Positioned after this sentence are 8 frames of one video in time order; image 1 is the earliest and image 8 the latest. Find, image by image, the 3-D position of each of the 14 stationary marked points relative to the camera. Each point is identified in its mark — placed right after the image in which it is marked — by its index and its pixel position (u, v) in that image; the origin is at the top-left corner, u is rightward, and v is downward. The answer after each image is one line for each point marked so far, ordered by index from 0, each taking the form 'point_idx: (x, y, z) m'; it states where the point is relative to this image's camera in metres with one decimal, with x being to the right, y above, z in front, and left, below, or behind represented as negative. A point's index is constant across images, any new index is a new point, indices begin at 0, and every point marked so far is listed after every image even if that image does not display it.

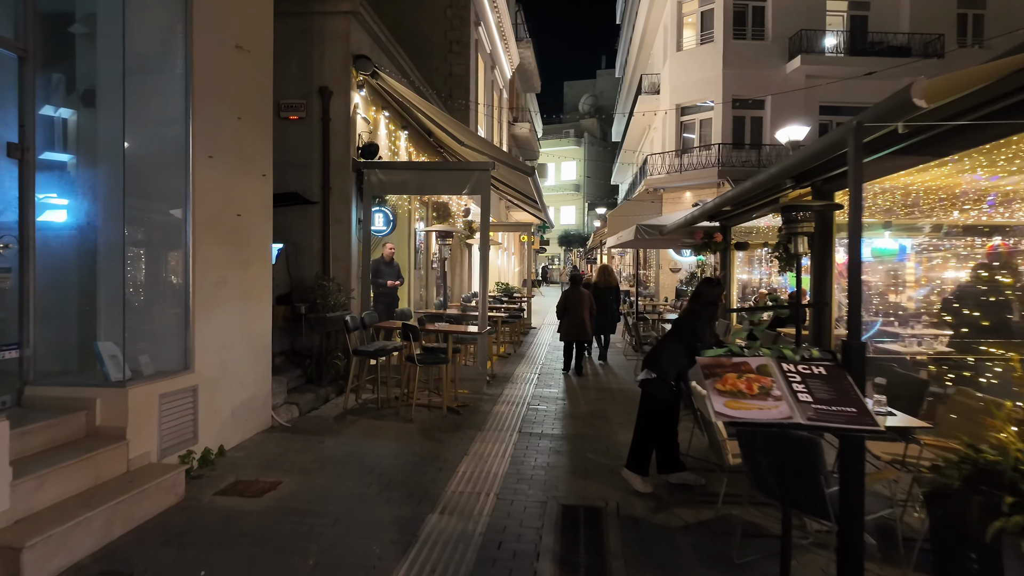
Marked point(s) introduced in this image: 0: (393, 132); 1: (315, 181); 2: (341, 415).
0: (-2.0, +2.6, +10.0) m
1: (-2.8, +1.5, +8.3) m
2: (-1.9, -1.4, +6.6) m
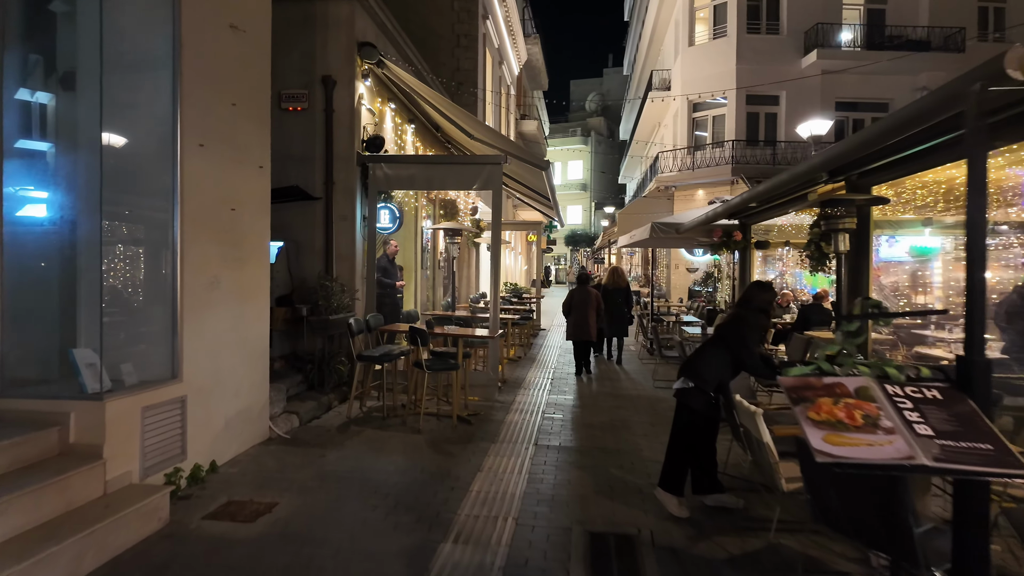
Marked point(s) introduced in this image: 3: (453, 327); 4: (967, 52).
0: (-1.8, +2.6, +9.5) m
1: (-2.6, +1.5, +7.8) m
2: (-1.7, -1.4, +6.2) m
3: (-0.7, -0.5, +7.3) m
4: (+15.2, +7.9, +19.7) m
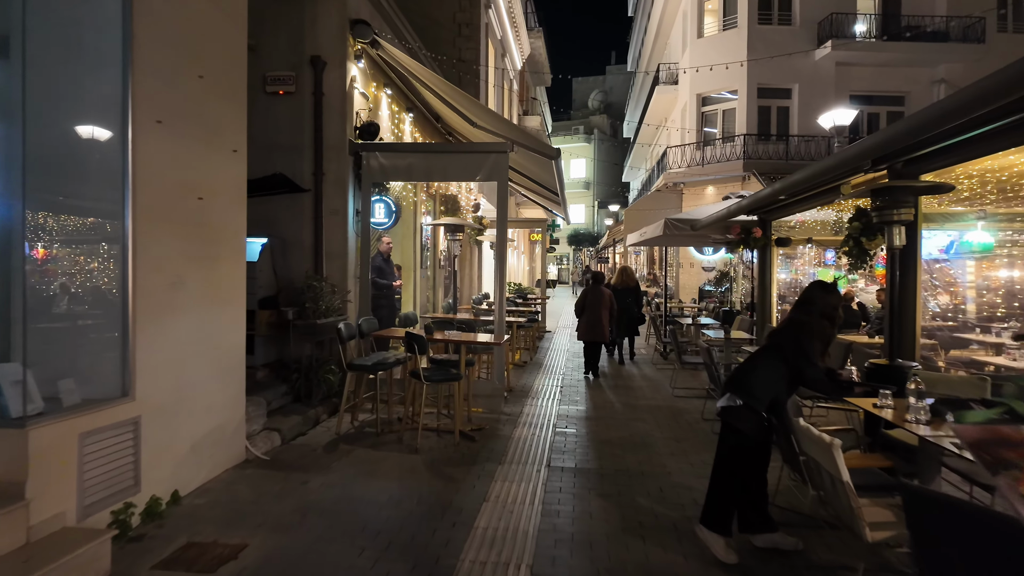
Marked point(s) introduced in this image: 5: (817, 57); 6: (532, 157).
0: (-1.8, +2.6, +8.8) m
1: (-2.5, +1.5, +7.2) m
2: (-1.7, -1.4, +5.5) m
3: (-0.6, -0.5, +6.6) m
4: (+15.3, +7.9, +19.0) m
5: (+9.9, +7.5, +19.2) m
6: (+0.3, +1.9, +8.6) m
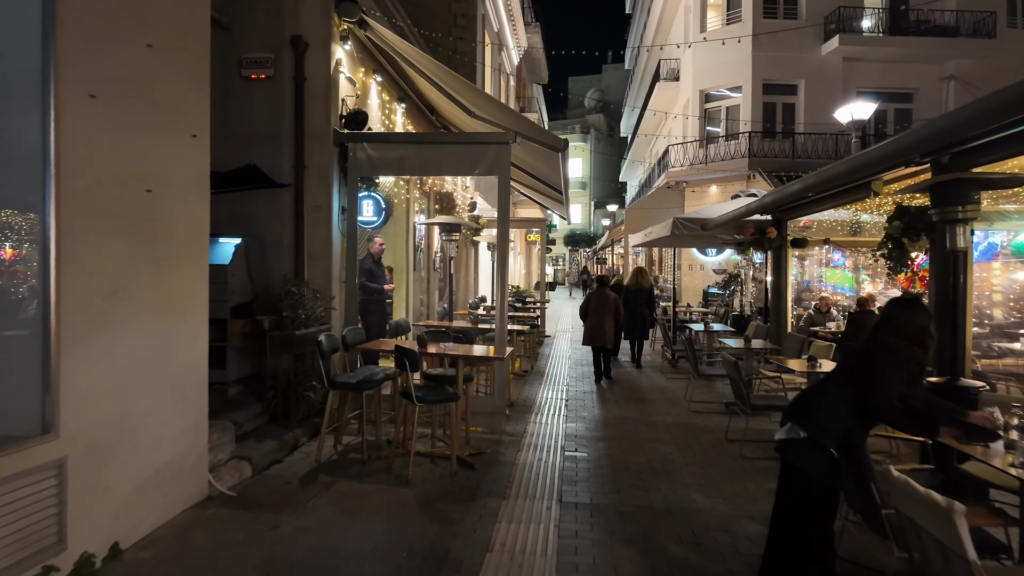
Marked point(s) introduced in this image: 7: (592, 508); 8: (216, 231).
0: (-1.7, +2.5, +8.1) m
1: (-2.5, +1.4, +6.4) m
2: (-1.6, -1.5, +4.8) m
3: (-0.6, -0.6, +5.9) m
4: (+15.2, +7.8, +18.5) m
5: (+9.8, +7.4, +18.6) m
6: (+0.3, +1.8, +7.9) m
7: (+0.6, -1.6, +4.4) m
8: (-3.2, +0.6, +6.4) m
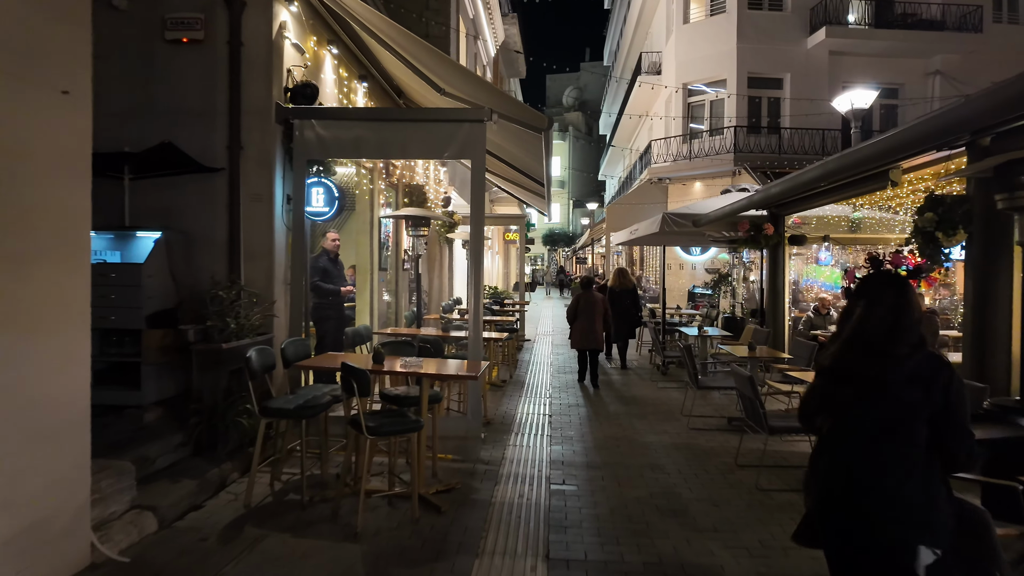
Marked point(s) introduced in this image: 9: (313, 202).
0: (-2.0, +2.5, +7.2) m
1: (-2.7, +1.4, +5.4) m
2: (-1.8, -1.5, +3.8) m
3: (-0.8, -0.6, +4.9) m
4: (+14.5, +7.8, +18.1) m
5: (+9.1, +7.5, +18.1) m
6: (0.0, +1.8, +7.0) m
7: (+0.5, -1.6, +3.5) m
8: (-3.4, +0.6, +5.3) m
9: (-2.0, +0.9, +5.7) m
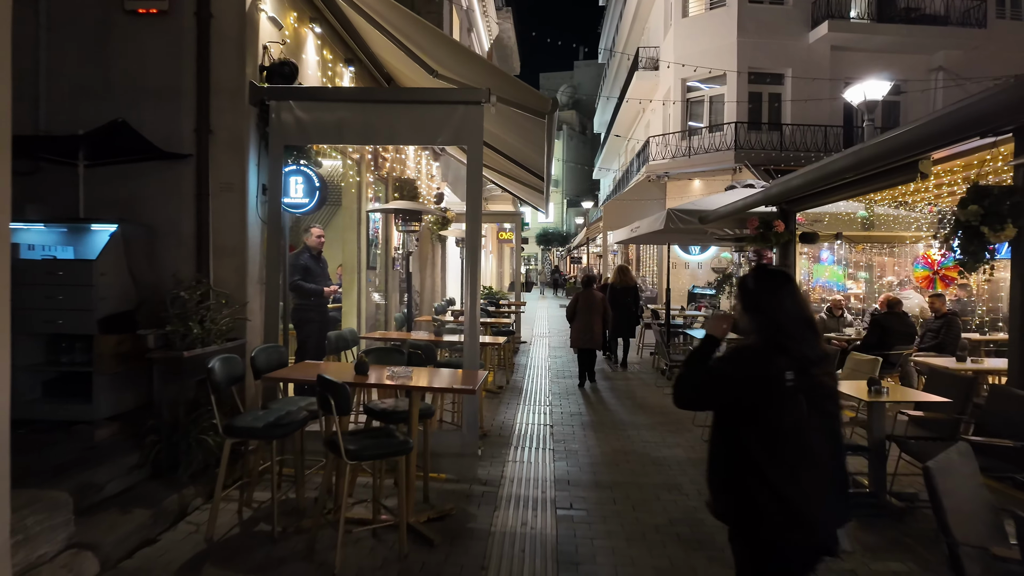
0: (-2.1, +2.5, +6.6) m
1: (-2.7, +1.4, +4.9) m
2: (-1.8, -1.5, +3.3) m
3: (-0.8, -0.6, +4.4) m
4: (+14.4, +7.8, +17.8) m
5: (+9.0, +7.4, +17.7) m
6: (0.0, +1.8, +6.5) m
7: (+0.5, -1.6, +3.0) m
8: (-3.4, +0.6, +4.8) m
9: (-2.0, +0.9, +5.2) m
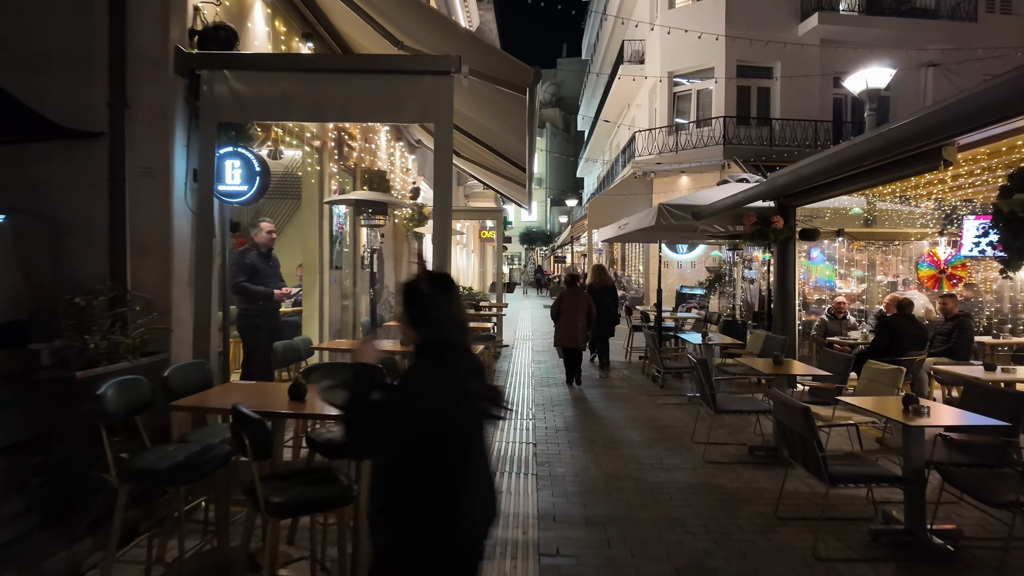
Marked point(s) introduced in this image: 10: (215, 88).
0: (-2.3, +2.5, +5.8) m
1: (-2.9, +1.3, +4.1) m
2: (-1.9, -1.6, +2.5) m
3: (-1.0, -0.6, +3.7) m
4: (+13.8, +7.9, +17.5) m
5: (+8.4, +7.5, +17.2) m
6: (-0.2, +1.8, +5.7) m
7: (+0.4, -1.7, +2.3) m
8: (-3.6, +0.5, +4.0) m
9: (-2.1, +0.8, +4.4) m
10: (-2.1, +1.4, +4.3) m
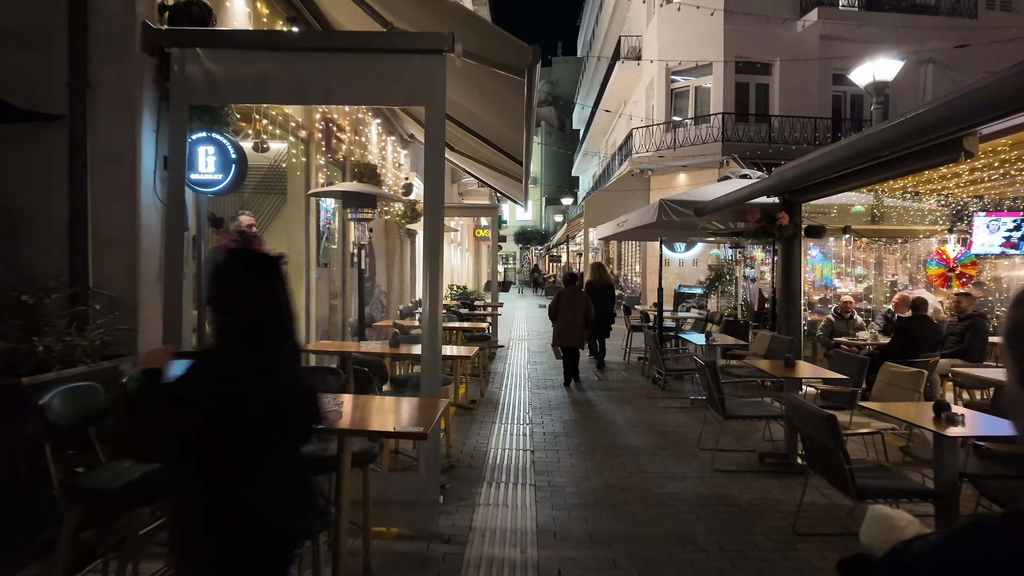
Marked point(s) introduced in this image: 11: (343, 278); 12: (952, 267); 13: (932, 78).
0: (-2.3, +2.5, +5.5) m
1: (-2.9, +1.4, +3.7) m
2: (-1.9, -1.5, +2.2) m
3: (-1.0, -0.6, +3.3) m
4: (+13.7, +7.9, +17.3) m
5: (+8.3, +7.5, +16.9) m
6: (-0.3, +1.8, +5.4) m
7: (+0.4, -1.6, +2.0) m
8: (-3.6, +0.6, +3.6) m
9: (-2.2, +0.8, +4.1) m
10: (-2.2, +1.5, +3.9) m
11: (-2.3, +0.1, +8.1) m
12: (+6.1, +0.3, +8.2) m
13: (+12.3, +6.2, +17.3) m
